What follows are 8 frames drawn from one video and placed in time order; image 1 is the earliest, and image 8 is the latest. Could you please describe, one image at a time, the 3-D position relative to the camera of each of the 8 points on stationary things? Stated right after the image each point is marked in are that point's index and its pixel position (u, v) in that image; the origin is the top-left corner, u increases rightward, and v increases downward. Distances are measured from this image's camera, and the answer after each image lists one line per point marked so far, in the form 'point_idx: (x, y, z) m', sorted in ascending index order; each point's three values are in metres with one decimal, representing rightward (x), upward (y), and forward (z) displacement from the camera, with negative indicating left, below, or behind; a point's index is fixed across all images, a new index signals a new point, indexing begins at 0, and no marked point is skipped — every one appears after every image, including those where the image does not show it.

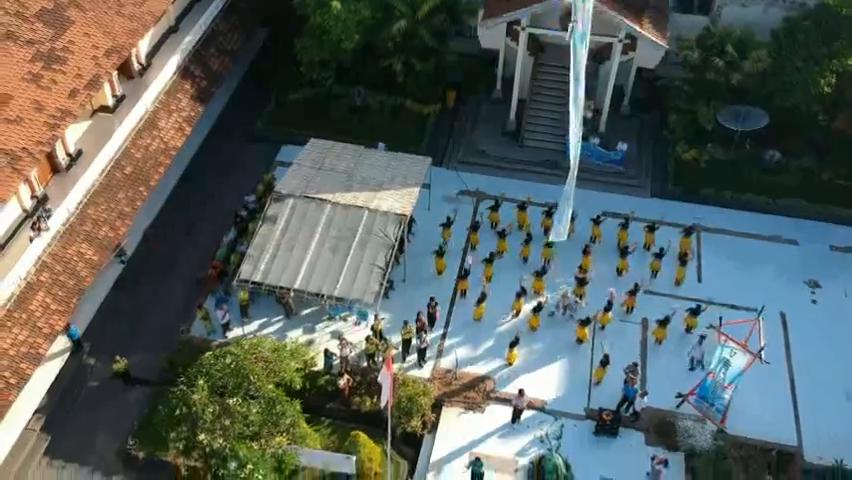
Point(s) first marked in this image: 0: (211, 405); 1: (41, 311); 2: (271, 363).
0: (-2.5, -1.9, +17.7) m
1: (-4.9, -0.9, +19.4) m
2: (-1.9, -1.5, +18.4) m
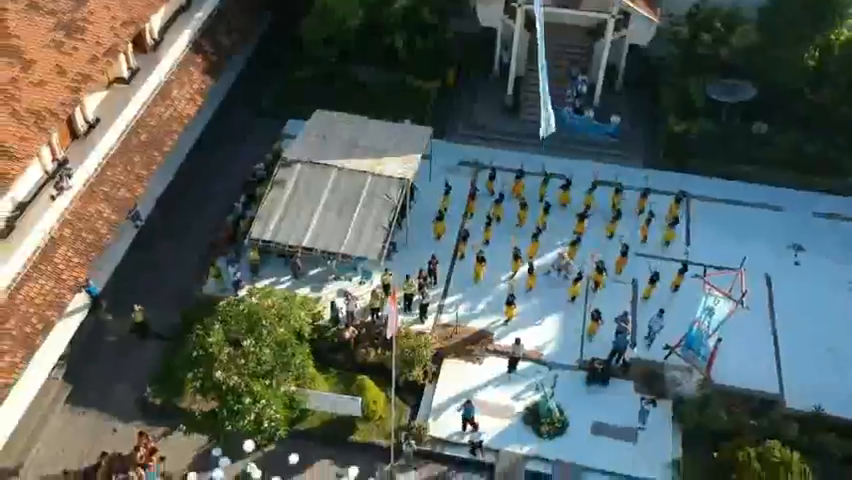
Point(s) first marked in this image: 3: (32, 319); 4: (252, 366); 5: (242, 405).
0: (-2.5, -1.3, +18.9) m
1: (-4.9, -0.3, +20.6) m
2: (-1.9, -0.9, +19.6) m
3: (-5.0, -1.0, +19.4) m
4: (-2.1, -1.5, +18.7) m
5: (-2.2, -1.9, +18.4) m
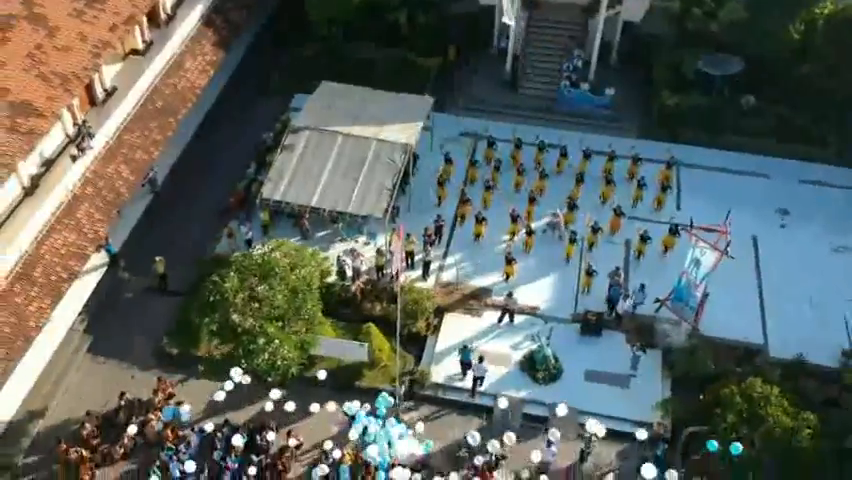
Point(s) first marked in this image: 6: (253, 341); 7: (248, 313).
0: (-2.4, -0.7, +20.0) m
1: (-4.9, +0.3, +21.8) m
2: (-1.8, -0.2, +20.8) m
3: (-5.0, -0.4, +20.6) m
4: (-2.1, -0.9, +19.9) m
5: (-2.2, -1.3, +19.5) m
6: (-2.2, -1.3, +19.8) m
7: (-2.3, -0.9, +19.7) m
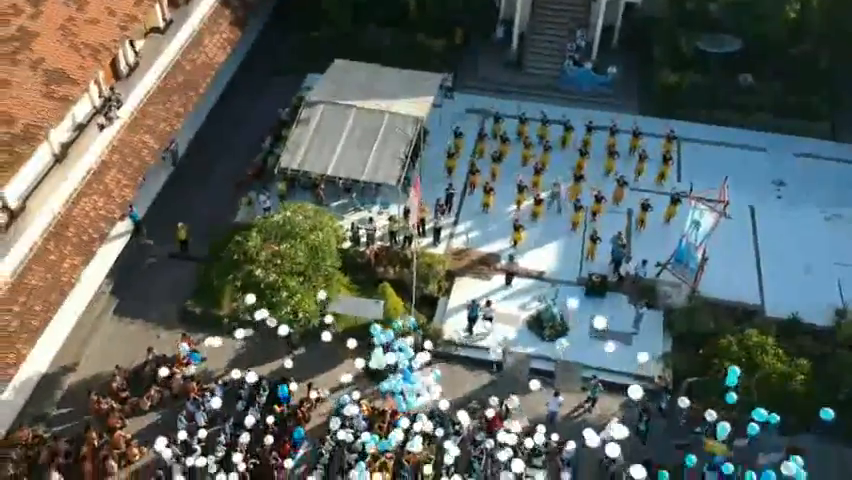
0: (-2.3, -0.1, +21.1) m
1: (-4.7, +0.8, +22.8) m
2: (-1.6, +0.3, +21.8) m
3: (-4.8, +0.1, +21.7) m
4: (-1.9, -0.3, +21.0) m
5: (-2.0, -0.8, +20.6) m
6: (-2.1, -0.7, +20.8) m
7: (-2.1, -0.4, +20.8) m
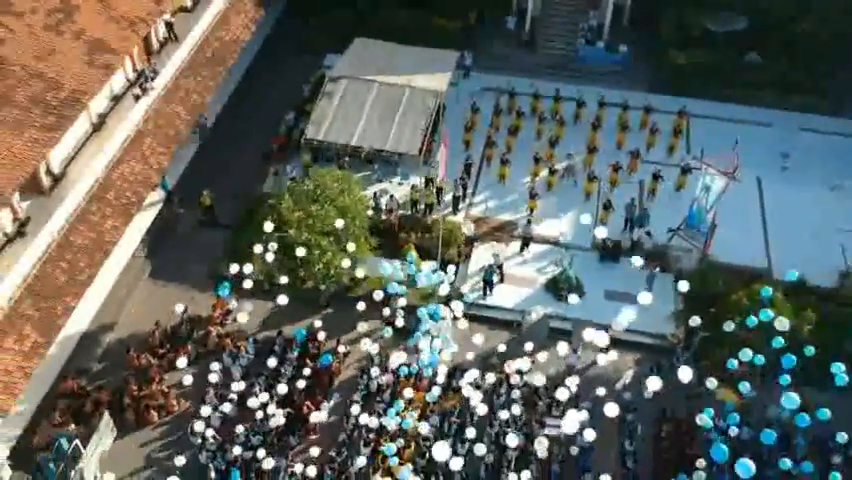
0: (-1.9, +0.4, +22.1) m
1: (-4.3, +1.4, +23.9) m
2: (-1.3, +0.8, +22.9) m
3: (-4.5, +0.7, +22.7) m
4: (-1.6, +0.2, +22.0) m
5: (-1.6, -0.2, +21.6) m
6: (-1.7, -0.2, +21.9) m
7: (-1.8, +0.2, +21.8) m
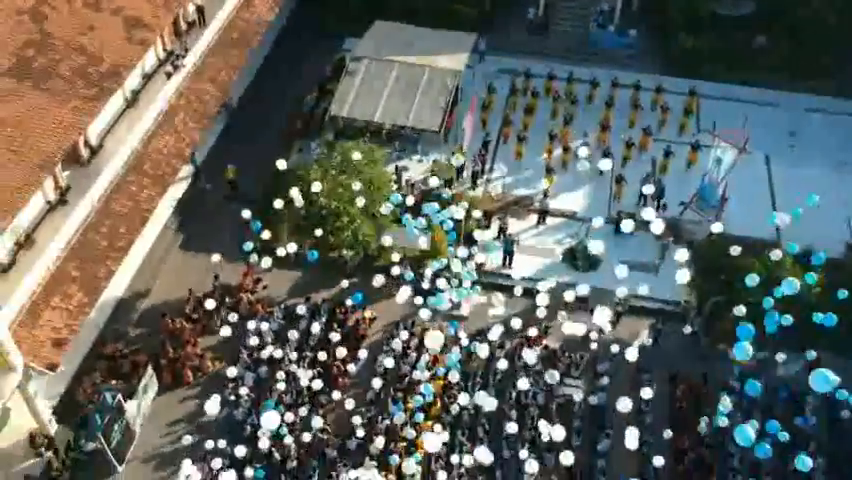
0: (-1.6, +0.9, +23.1) m
1: (-4.0, +1.8, +24.8) m
2: (-0.9, +1.3, +23.8) m
3: (-4.1, +1.1, +23.7) m
4: (-1.2, +0.7, +23.0) m
5: (-1.3, +0.2, +22.6) m
6: (-1.4, +0.3, +22.8) m
7: (-1.4, +0.6, +22.8) m
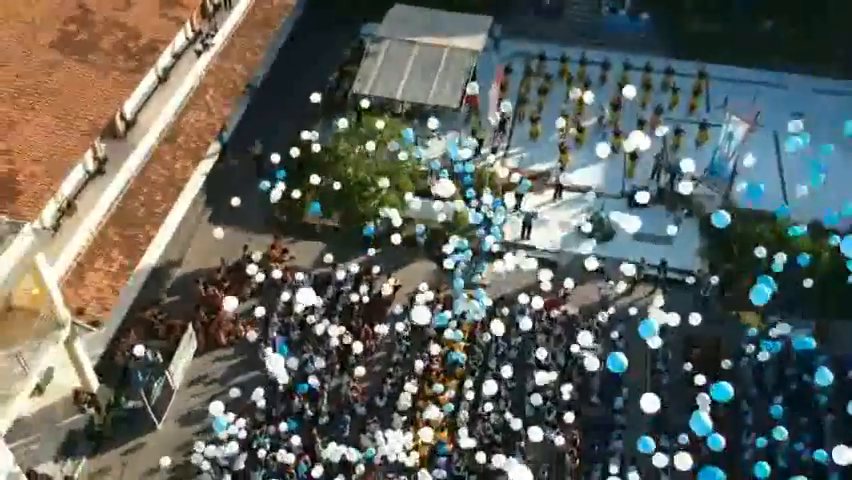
0: (-1.2, +1.4, +24.0) m
1: (-3.6, +2.3, +25.7) m
2: (-0.6, +1.8, +24.7) m
3: (-3.7, +1.6, +24.6) m
4: (-0.8, +1.1, +23.9) m
5: (-0.9, +0.7, +23.5) m
6: (-1.0, +0.8, +23.7) m
7: (-1.1, +1.1, +23.7) m
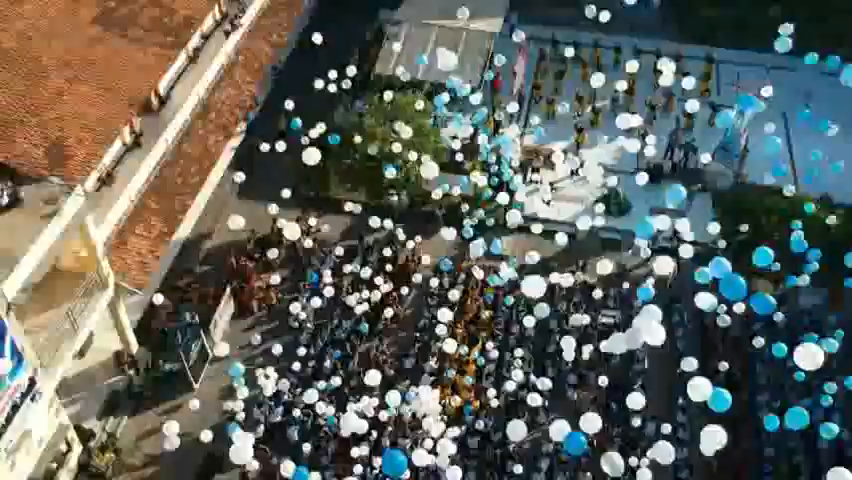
0: (-0.8, +1.8, +24.8) m
1: (-3.2, +2.8, +26.6) m
2: (-0.2, +2.2, +25.6) m
3: (-3.4, +2.1, +25.4) m
4: (-0.5, +1.6, +24.7) m
5: (-0.5, +1.2, +24.3) m
6: (-0.6, +1.2, +24.6) m
7: (-0.7, +1.6, +24.5) m
